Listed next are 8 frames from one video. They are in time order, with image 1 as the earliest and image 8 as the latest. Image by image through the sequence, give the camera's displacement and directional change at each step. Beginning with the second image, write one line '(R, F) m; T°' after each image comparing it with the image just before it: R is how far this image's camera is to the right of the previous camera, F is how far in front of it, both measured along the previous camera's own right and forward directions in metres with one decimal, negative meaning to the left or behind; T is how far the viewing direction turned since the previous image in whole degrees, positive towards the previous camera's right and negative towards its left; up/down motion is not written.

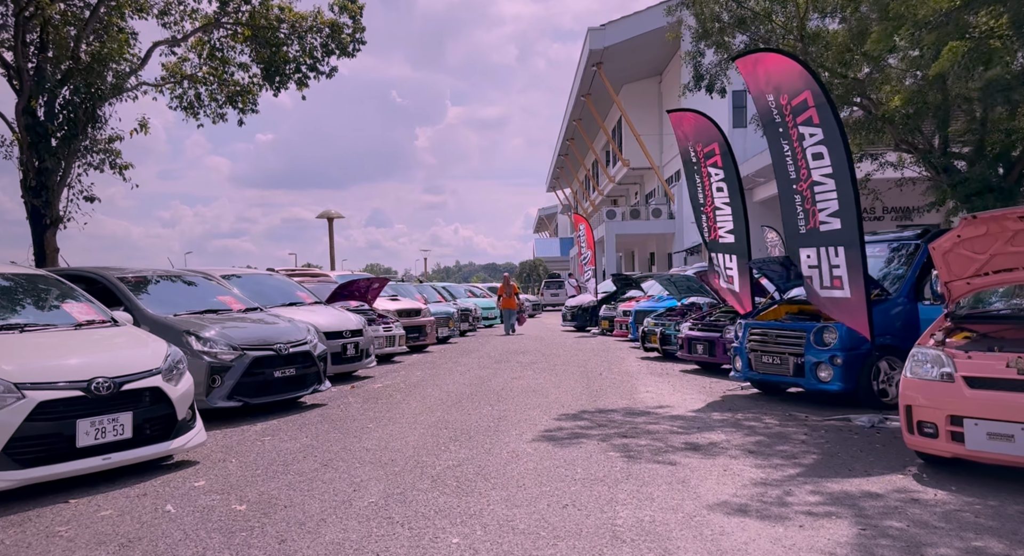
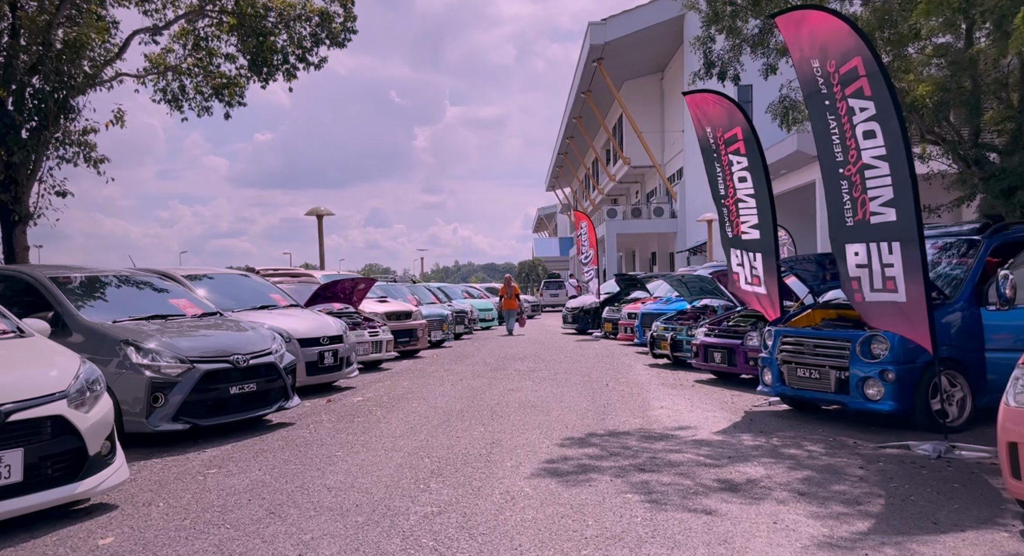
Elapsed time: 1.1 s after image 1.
(0.0, +1.1) m; 0°
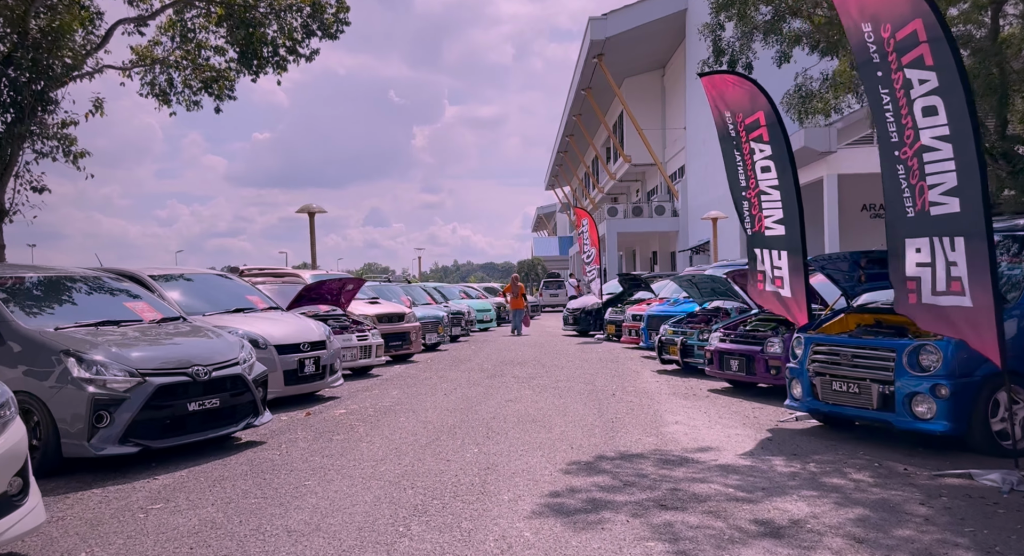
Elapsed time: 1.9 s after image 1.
(0.0, +0.8) m; 0°
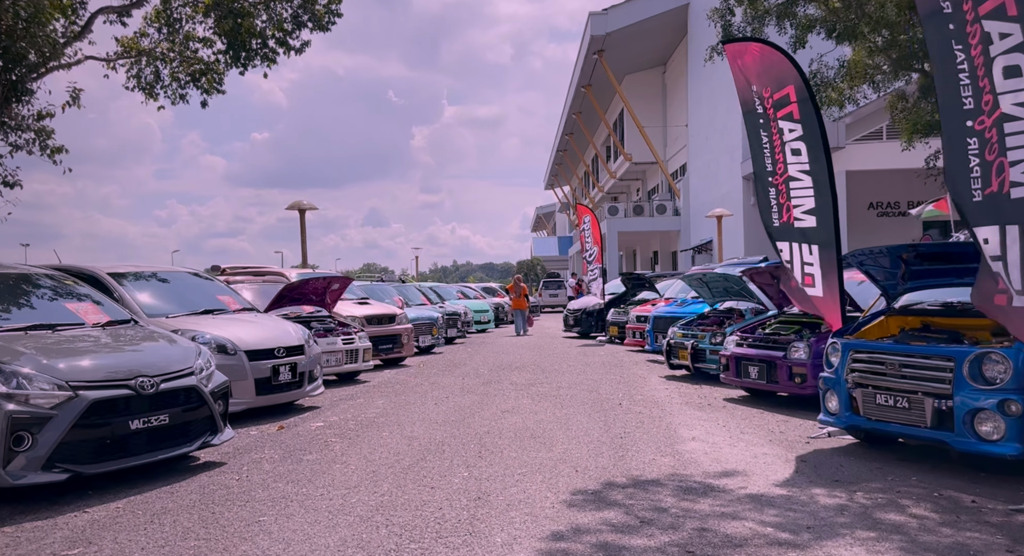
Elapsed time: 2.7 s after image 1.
(0.0, +0.8) m; 0°
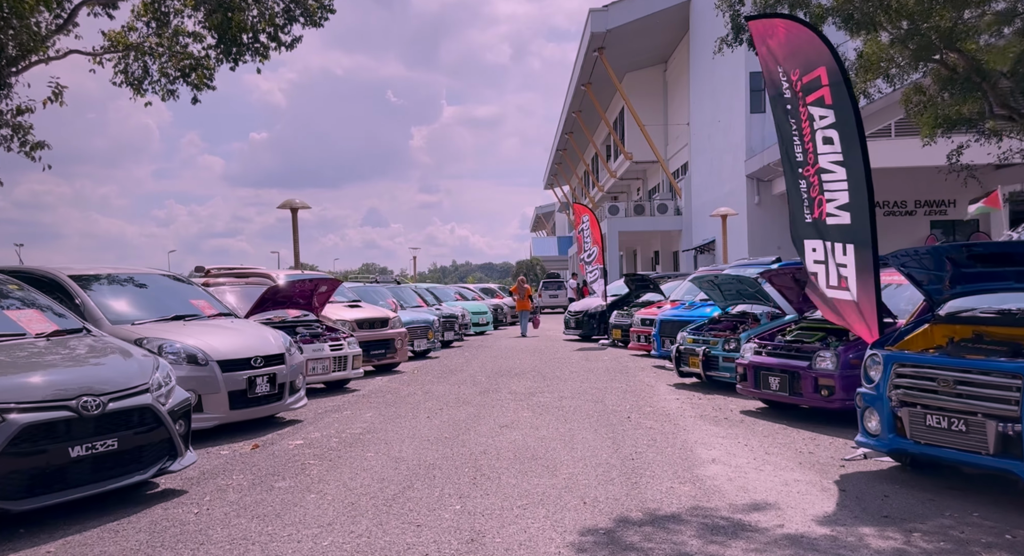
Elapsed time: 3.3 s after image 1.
(0.0, +0.6) m; 0°
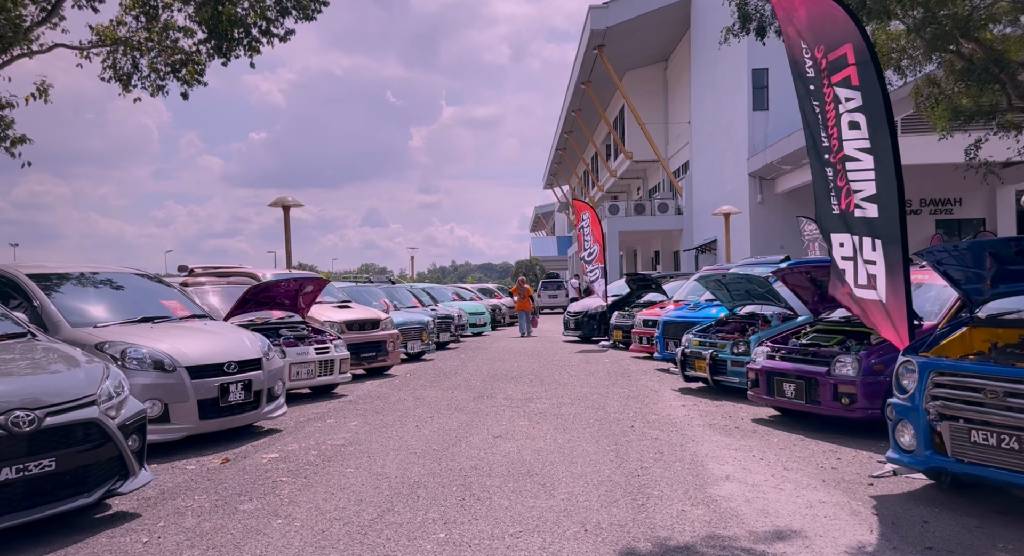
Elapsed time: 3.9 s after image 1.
(+0.1, +0.5) m; 0°
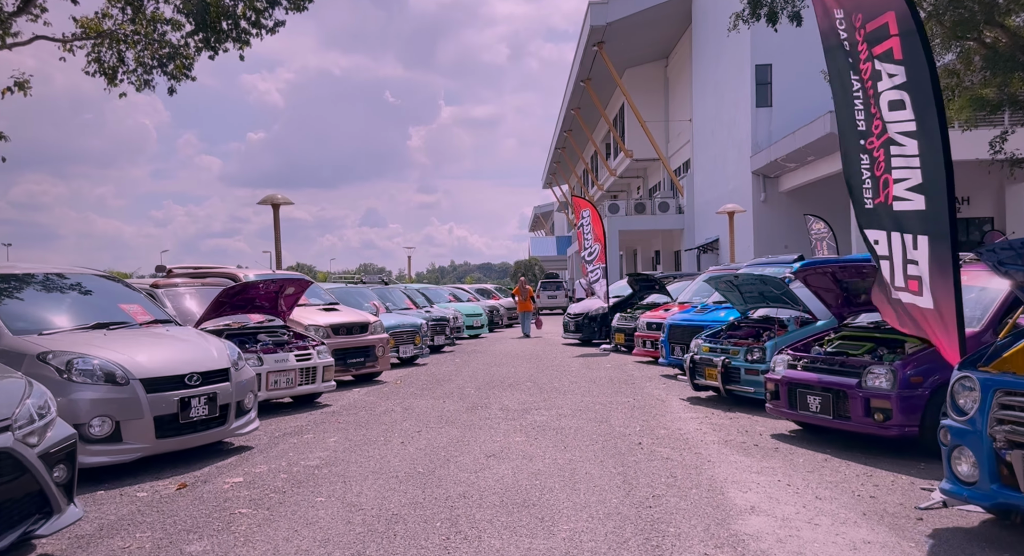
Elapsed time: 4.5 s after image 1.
(0.0, +0.7) m; 0°
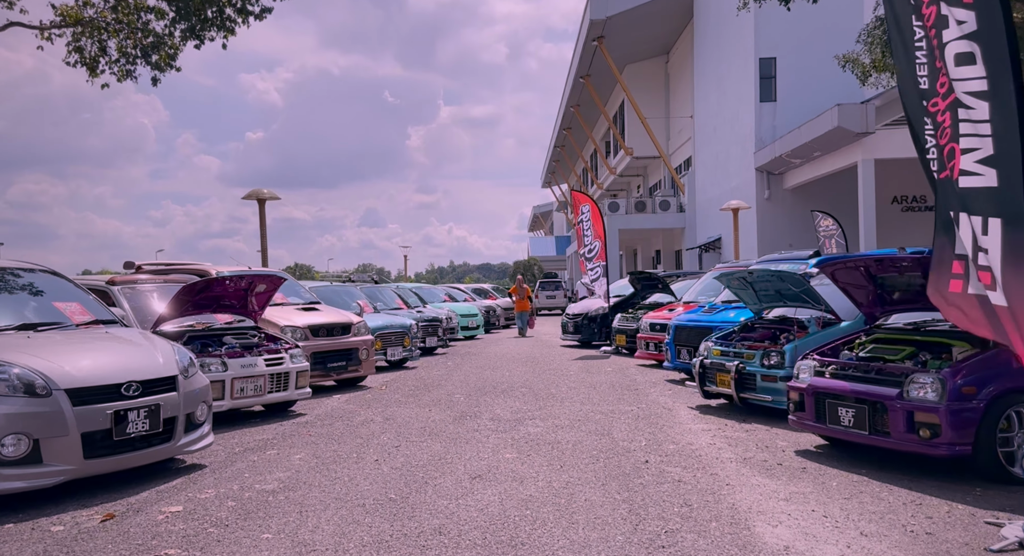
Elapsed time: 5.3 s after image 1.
(+0.1, +0.8) m; 0°
